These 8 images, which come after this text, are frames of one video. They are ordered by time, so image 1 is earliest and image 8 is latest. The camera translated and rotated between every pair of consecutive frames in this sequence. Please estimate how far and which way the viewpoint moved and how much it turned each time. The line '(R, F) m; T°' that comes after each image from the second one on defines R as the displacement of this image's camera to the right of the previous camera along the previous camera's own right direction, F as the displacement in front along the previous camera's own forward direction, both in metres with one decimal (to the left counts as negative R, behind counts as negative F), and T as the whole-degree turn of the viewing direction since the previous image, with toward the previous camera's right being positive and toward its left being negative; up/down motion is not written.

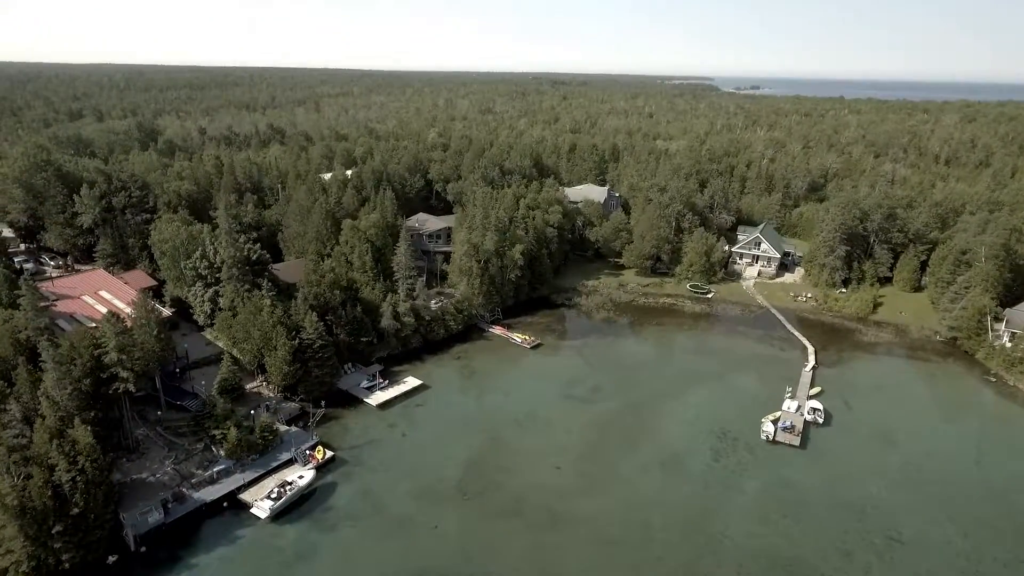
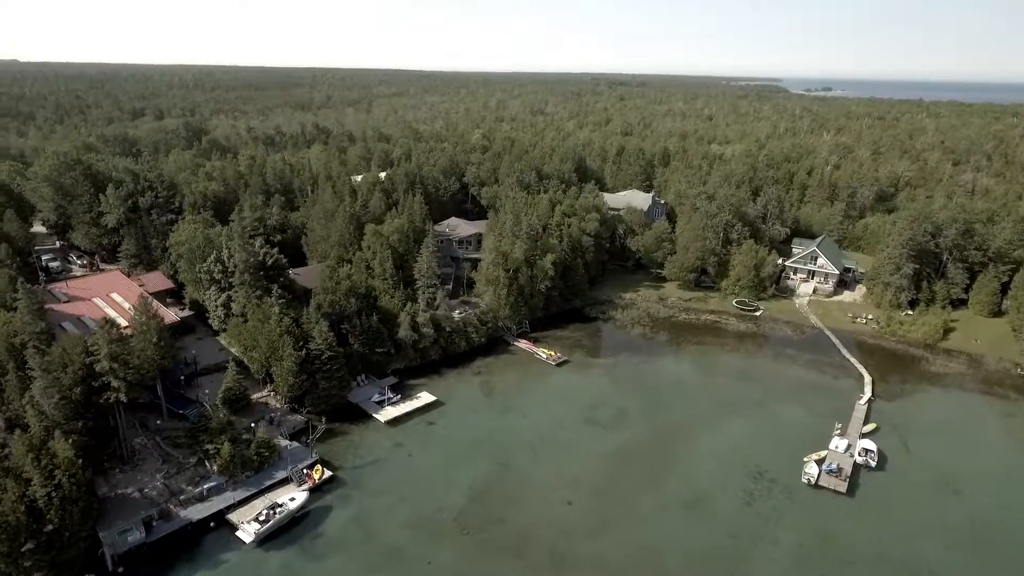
(+2.2, +2.9) m; -5°
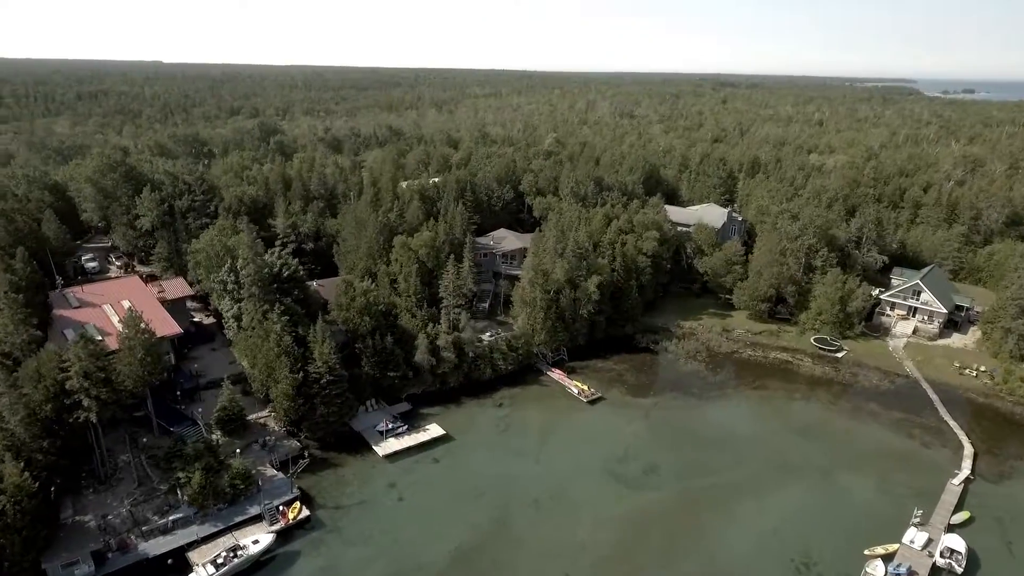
(+4.3, +4.6) m; -9°
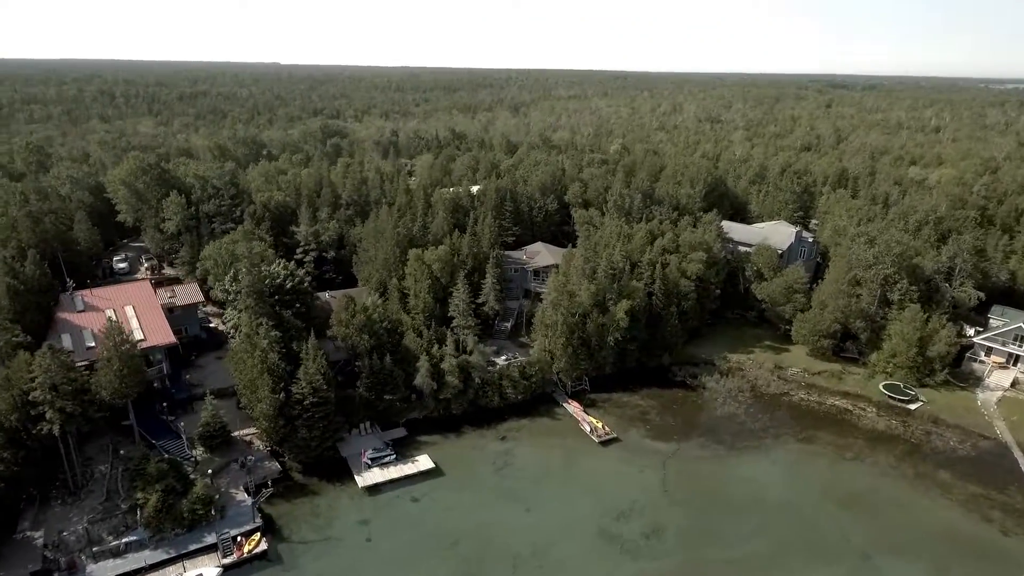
(+4.9, +3.7) m; -8°
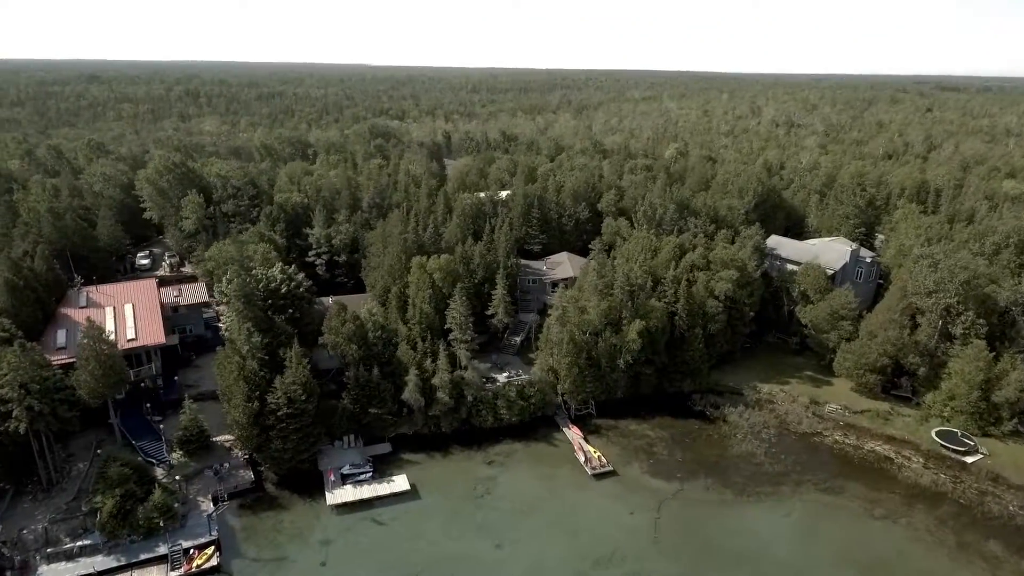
(+4.7, +2.7) m; -7°
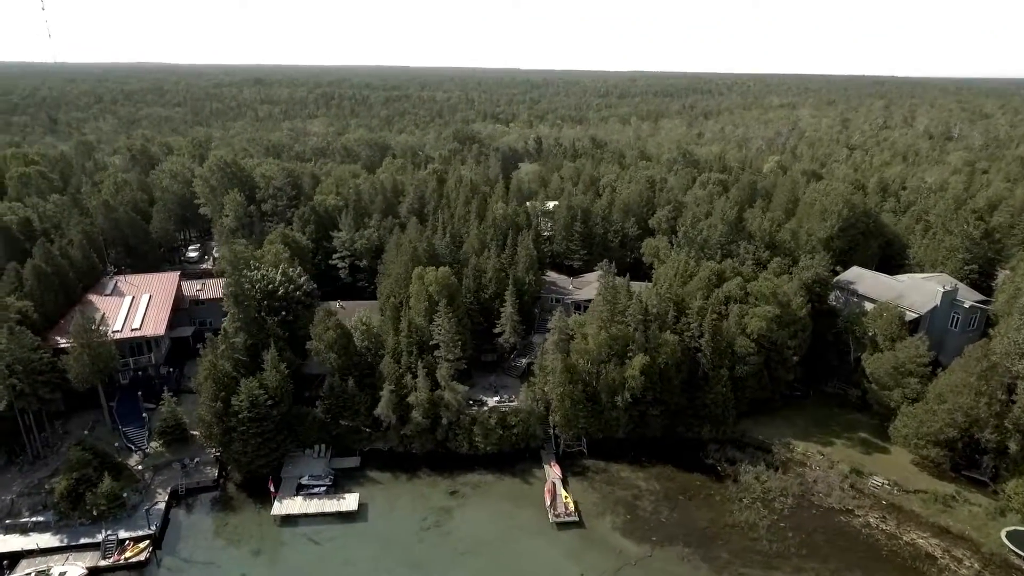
(+8.3, +3.6) m; -12°
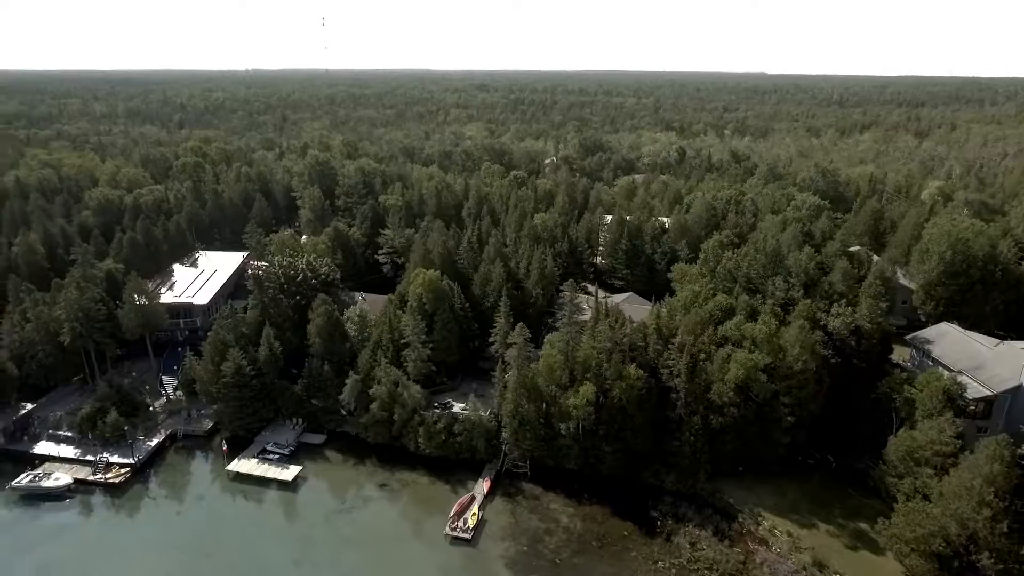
(+14.3, +2.7) m; -20°
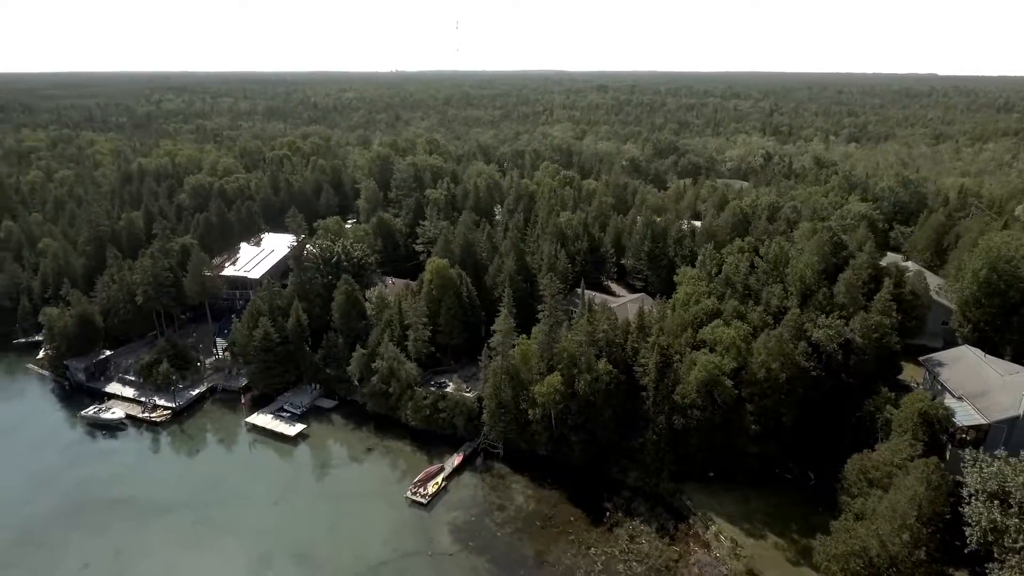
(+8.3, -1.3) m; -11°
